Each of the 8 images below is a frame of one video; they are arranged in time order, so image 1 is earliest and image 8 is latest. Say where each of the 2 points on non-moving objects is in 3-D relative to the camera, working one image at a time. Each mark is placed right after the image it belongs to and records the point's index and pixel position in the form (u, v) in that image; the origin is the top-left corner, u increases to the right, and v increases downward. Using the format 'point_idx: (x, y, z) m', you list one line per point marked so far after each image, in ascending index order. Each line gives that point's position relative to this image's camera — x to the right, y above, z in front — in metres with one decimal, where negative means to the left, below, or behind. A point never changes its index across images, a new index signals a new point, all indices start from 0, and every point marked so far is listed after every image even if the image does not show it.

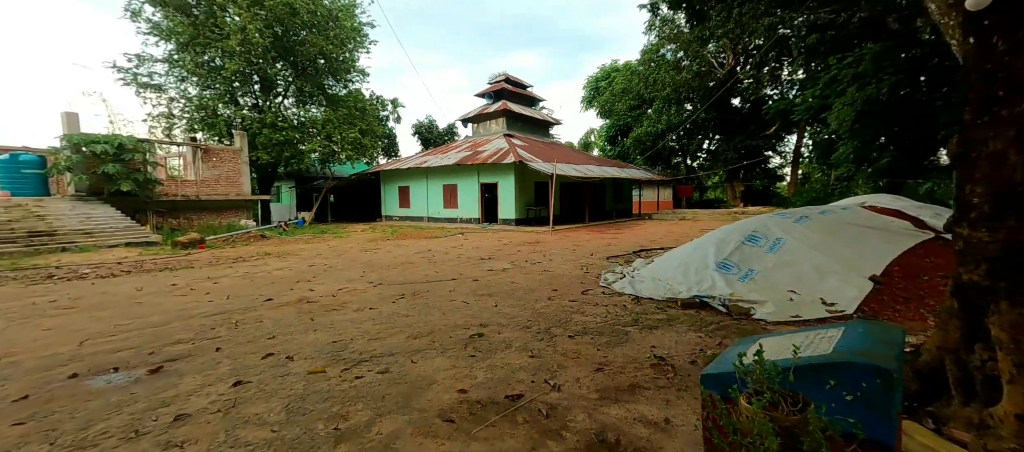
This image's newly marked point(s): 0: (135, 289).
0: (-5.0, -0.9, +5.4) m
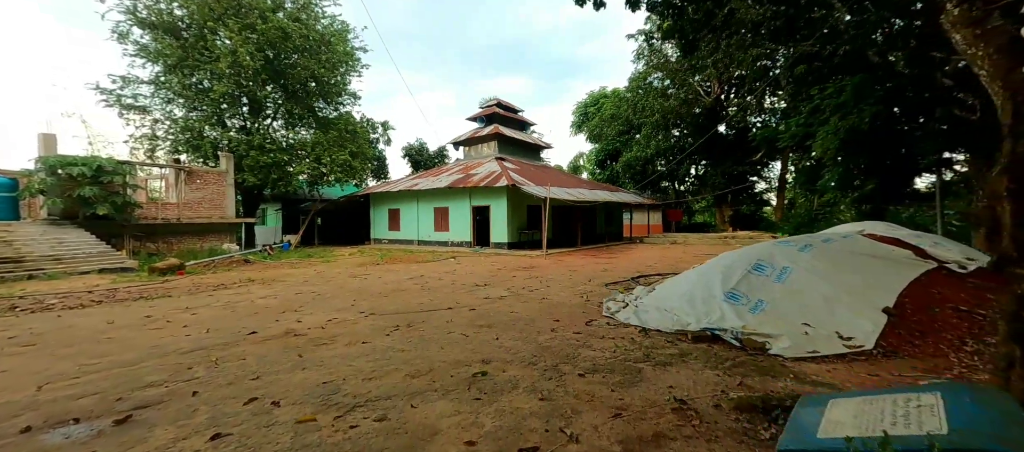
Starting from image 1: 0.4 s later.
0: (-5.0, -1.2, +5.0) m
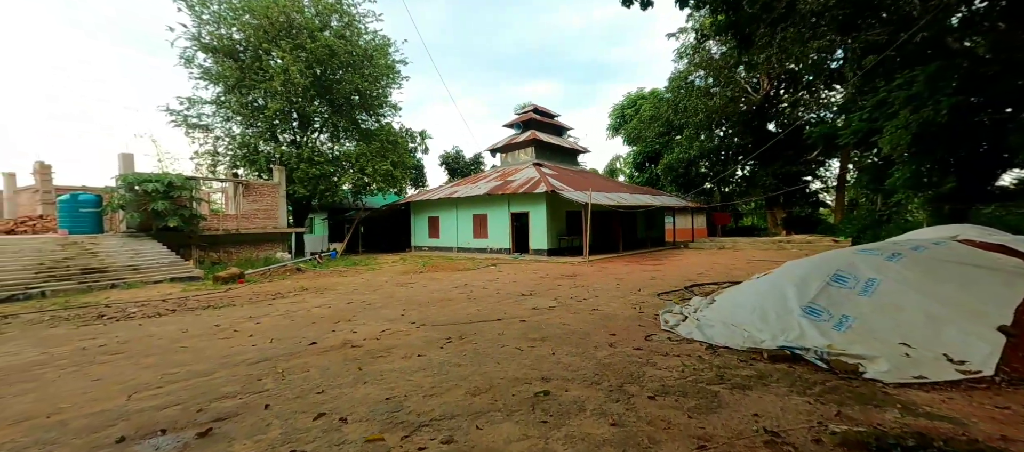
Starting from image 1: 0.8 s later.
0: (-4.4, -1.4, +5.3) m
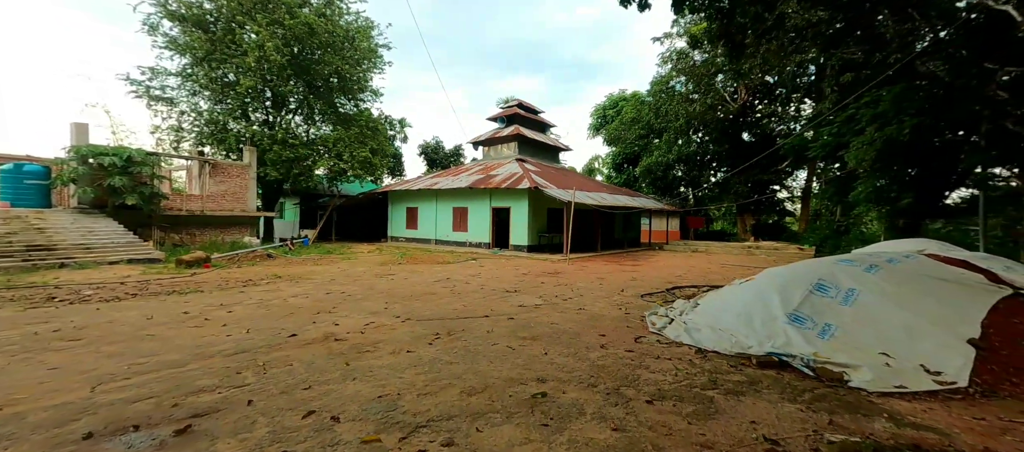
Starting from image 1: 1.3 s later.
0: (-4.6, -1.1, +5.0) m
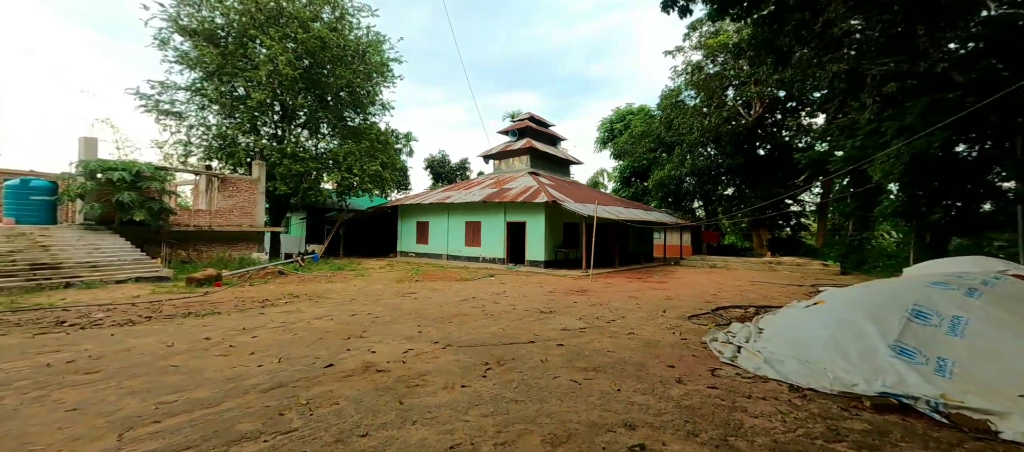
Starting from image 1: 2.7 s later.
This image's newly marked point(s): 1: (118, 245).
0: (-4.0, -1.4, +4.6) m
1: (-10.3, -0.5, +10.6) m
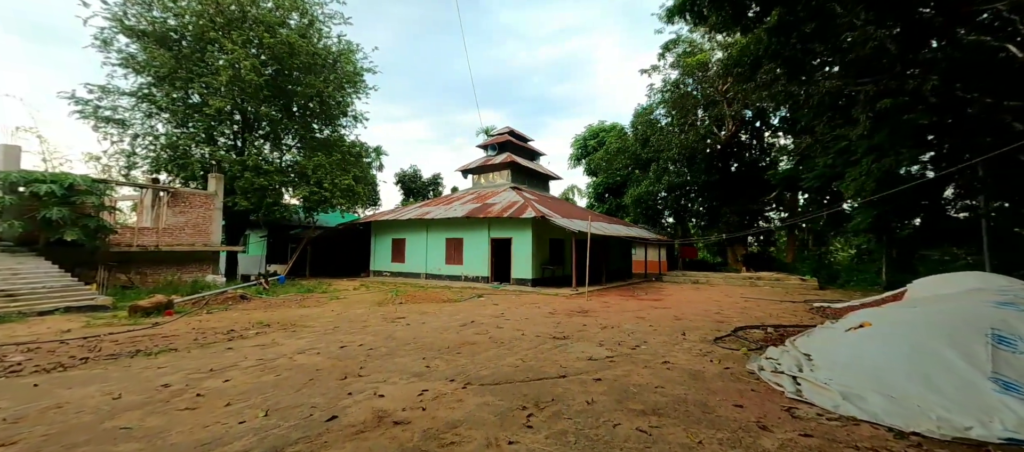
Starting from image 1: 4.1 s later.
0: (-3.7, -1.6, +3.7) m
1: (-10.5, -1.0, +9.1) m
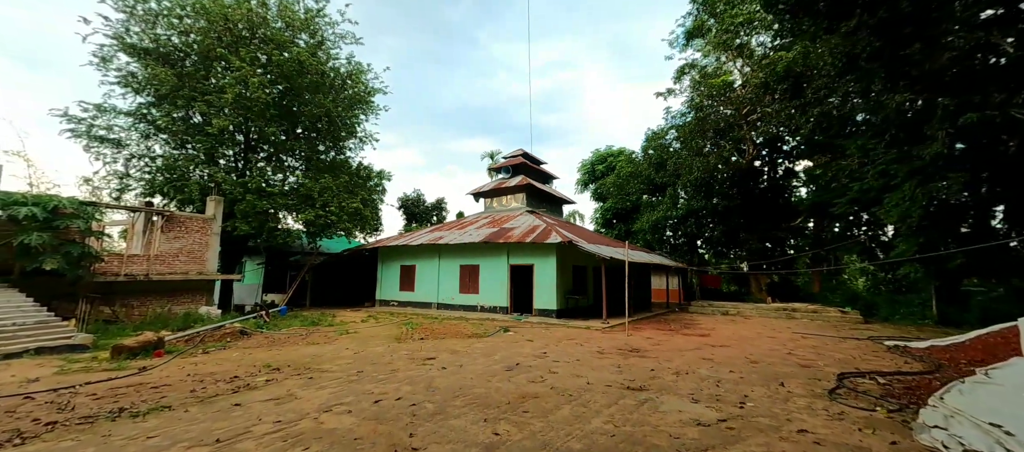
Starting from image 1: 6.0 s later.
0: (-2.9, -1.8, +2.7) m
1: (-9.7, -1.5, +7.9) m
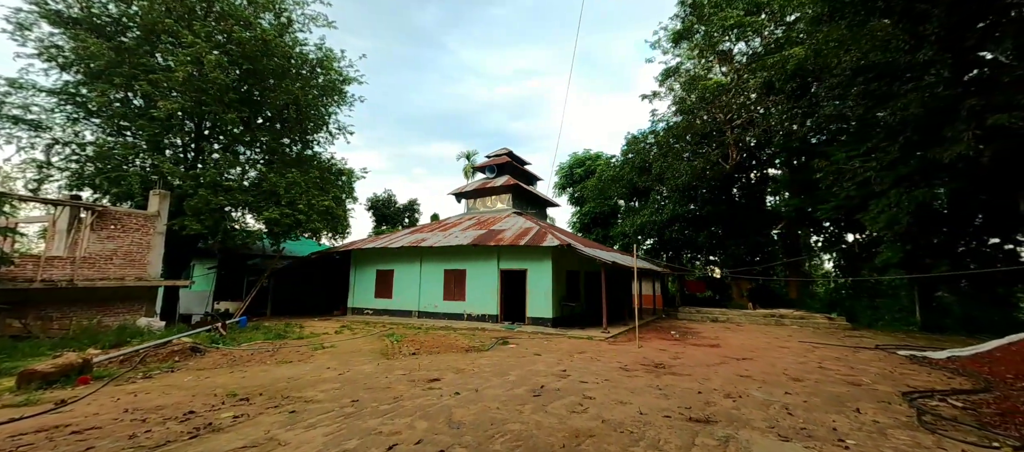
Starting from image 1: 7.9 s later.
0: (-2.2, -1.7, +1.5) m
1: (-9.5, -1.4, +6.2) m
